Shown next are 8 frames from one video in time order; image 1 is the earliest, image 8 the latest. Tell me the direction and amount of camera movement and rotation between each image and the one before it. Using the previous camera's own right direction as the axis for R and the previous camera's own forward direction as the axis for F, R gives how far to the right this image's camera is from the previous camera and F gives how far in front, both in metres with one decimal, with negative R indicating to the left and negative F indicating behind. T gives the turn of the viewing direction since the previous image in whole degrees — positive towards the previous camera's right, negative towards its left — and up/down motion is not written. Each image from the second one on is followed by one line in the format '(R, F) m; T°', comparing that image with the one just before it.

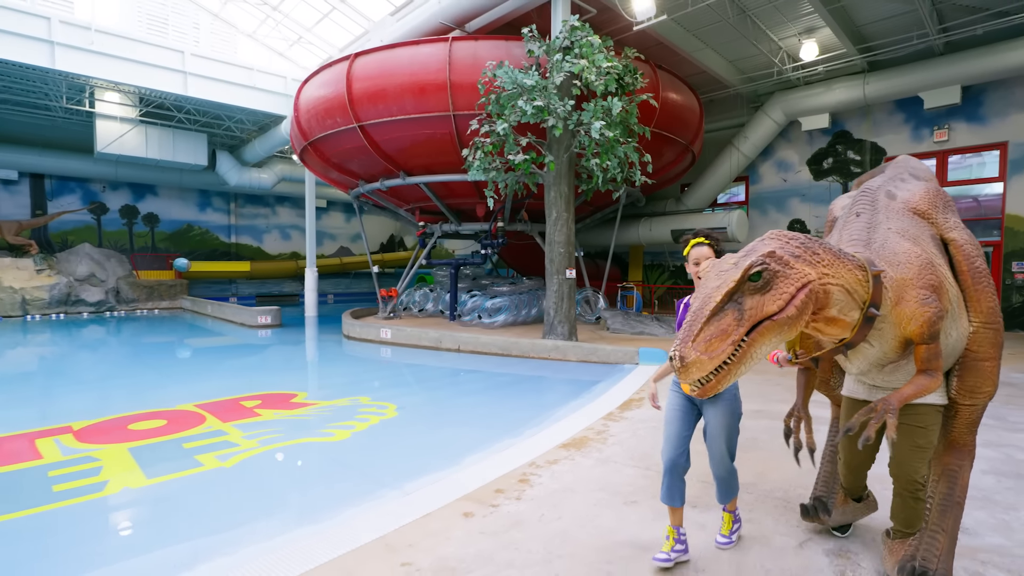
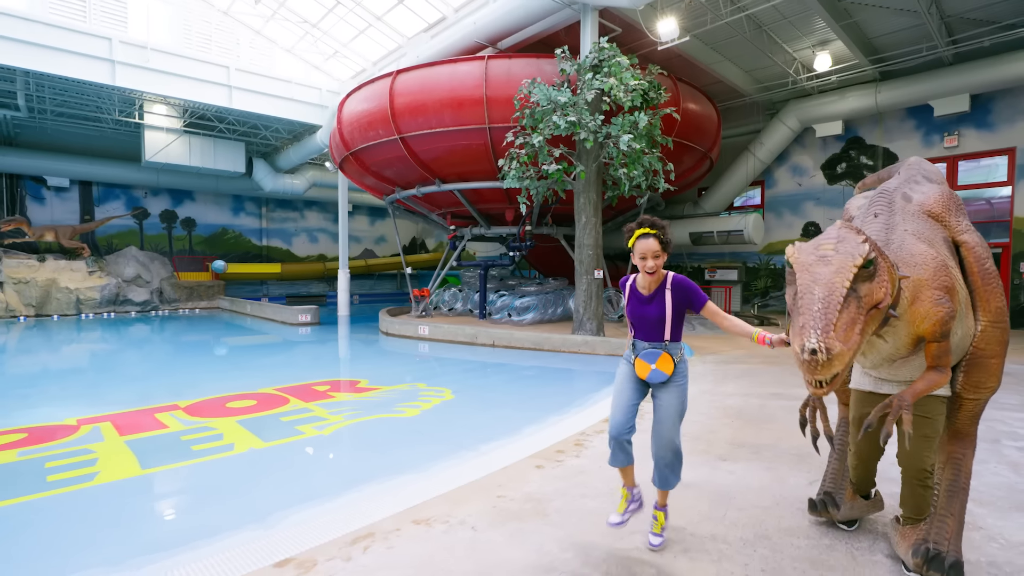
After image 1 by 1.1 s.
(-0.3, -0.6) m; -1°
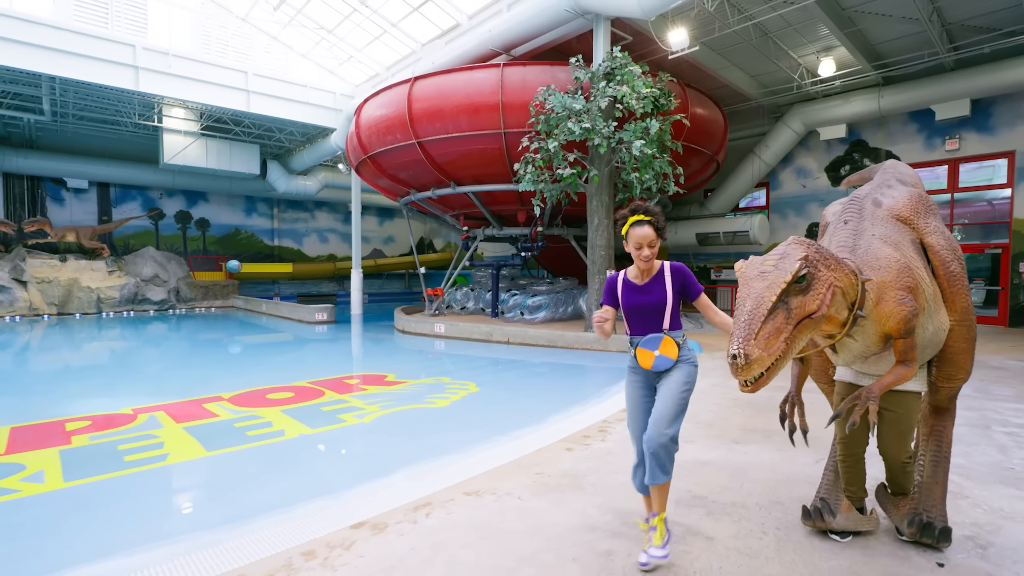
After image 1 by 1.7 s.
(-0.2, -0.3) m; 0°
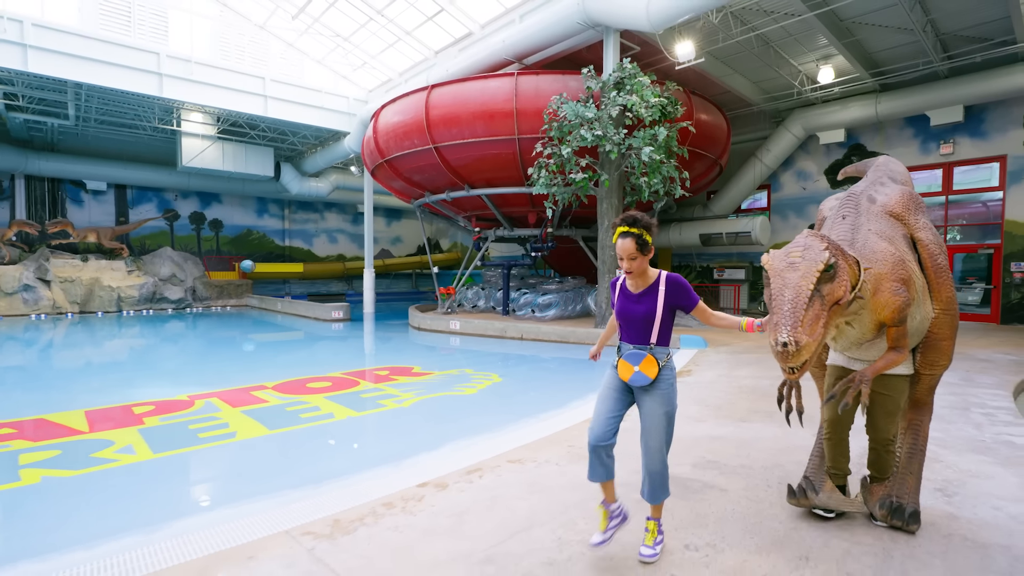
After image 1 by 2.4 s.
(-0.2, -0.5) m; 0°
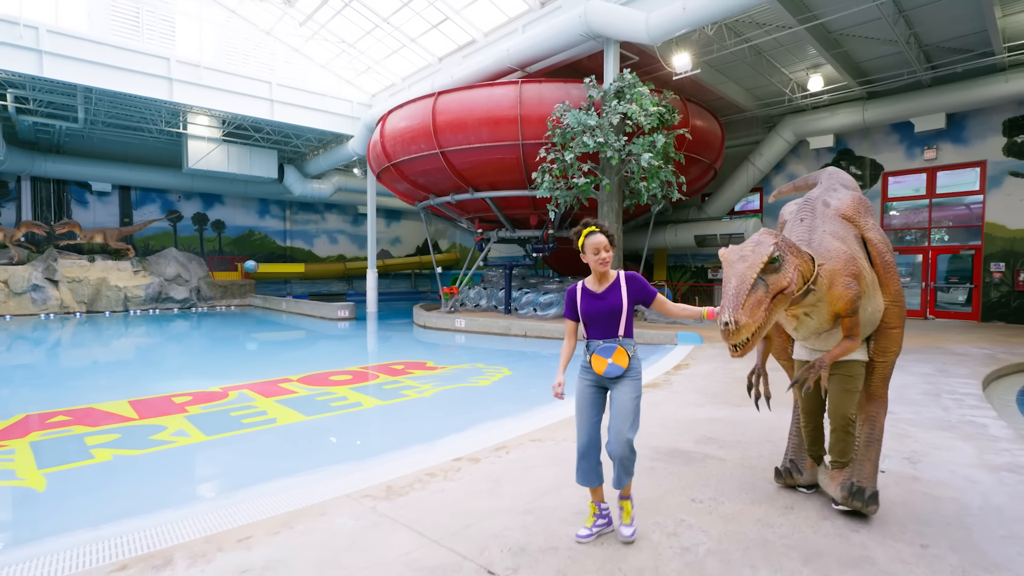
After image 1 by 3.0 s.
(-0.2, -0.4) m; +1°
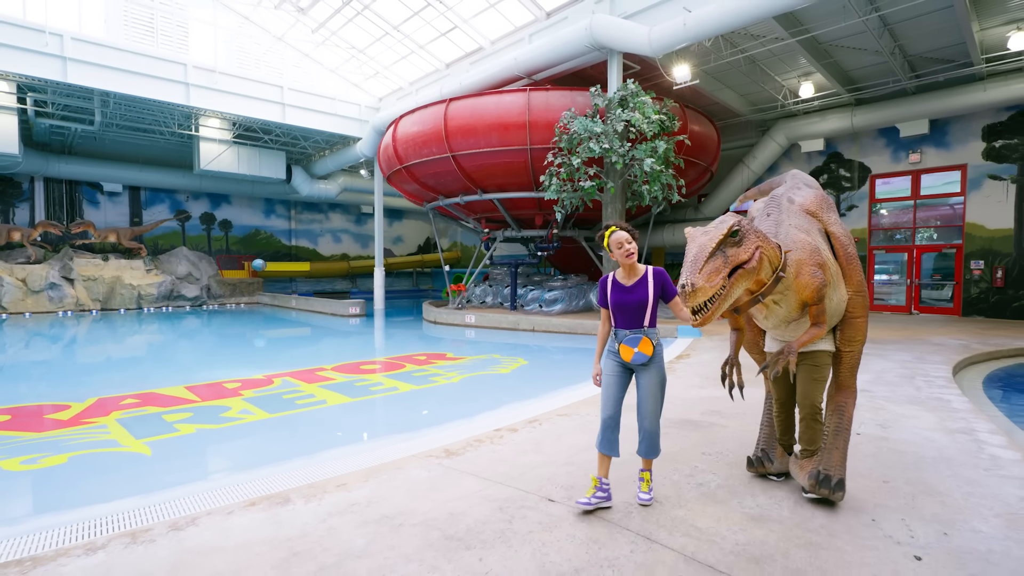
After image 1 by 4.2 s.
(-0.3, -0.6) m; +1°
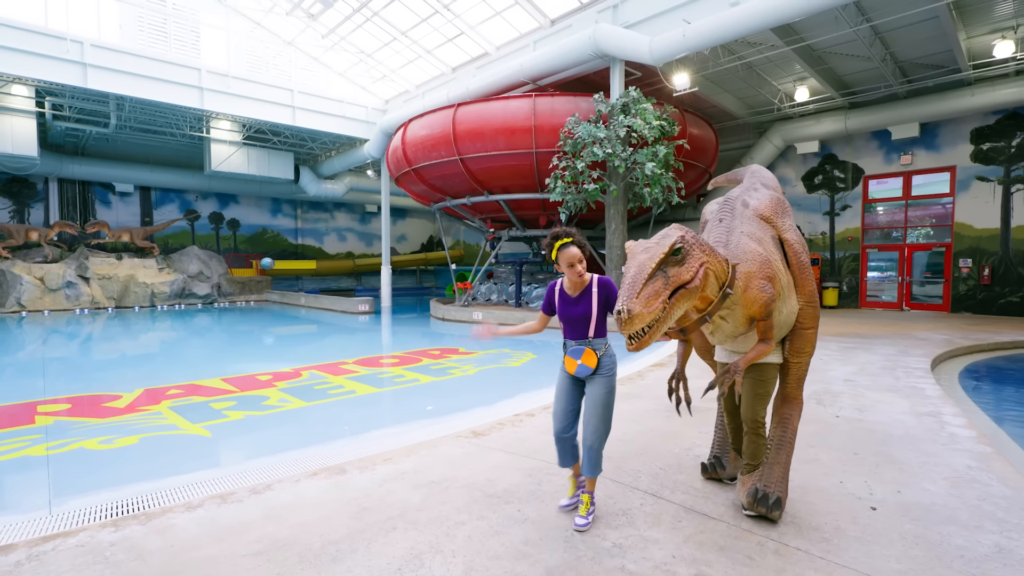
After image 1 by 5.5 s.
(-0.2, -0.4) m; 0°
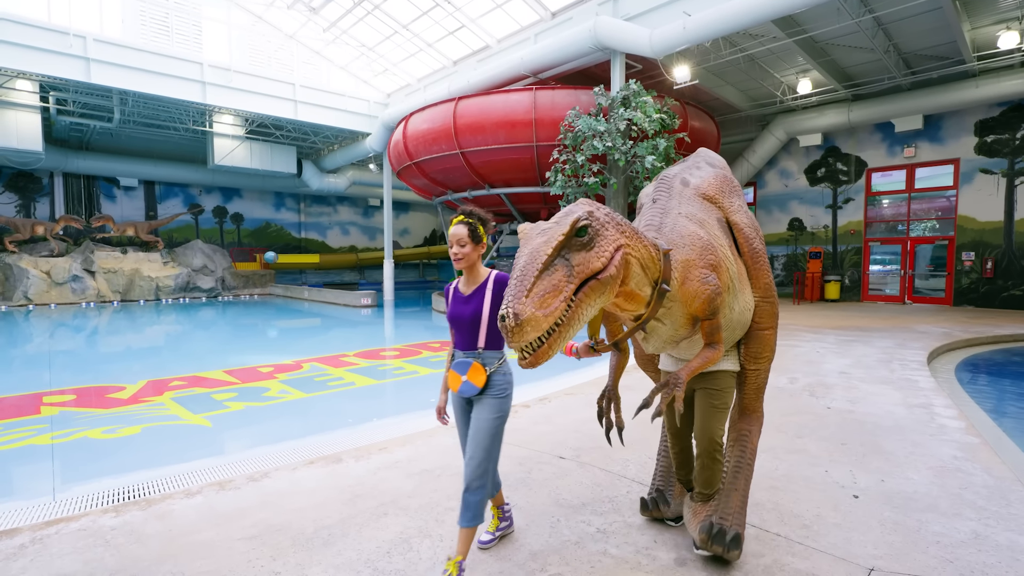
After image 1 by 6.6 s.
(+0.1, 0.0) m; 0°
